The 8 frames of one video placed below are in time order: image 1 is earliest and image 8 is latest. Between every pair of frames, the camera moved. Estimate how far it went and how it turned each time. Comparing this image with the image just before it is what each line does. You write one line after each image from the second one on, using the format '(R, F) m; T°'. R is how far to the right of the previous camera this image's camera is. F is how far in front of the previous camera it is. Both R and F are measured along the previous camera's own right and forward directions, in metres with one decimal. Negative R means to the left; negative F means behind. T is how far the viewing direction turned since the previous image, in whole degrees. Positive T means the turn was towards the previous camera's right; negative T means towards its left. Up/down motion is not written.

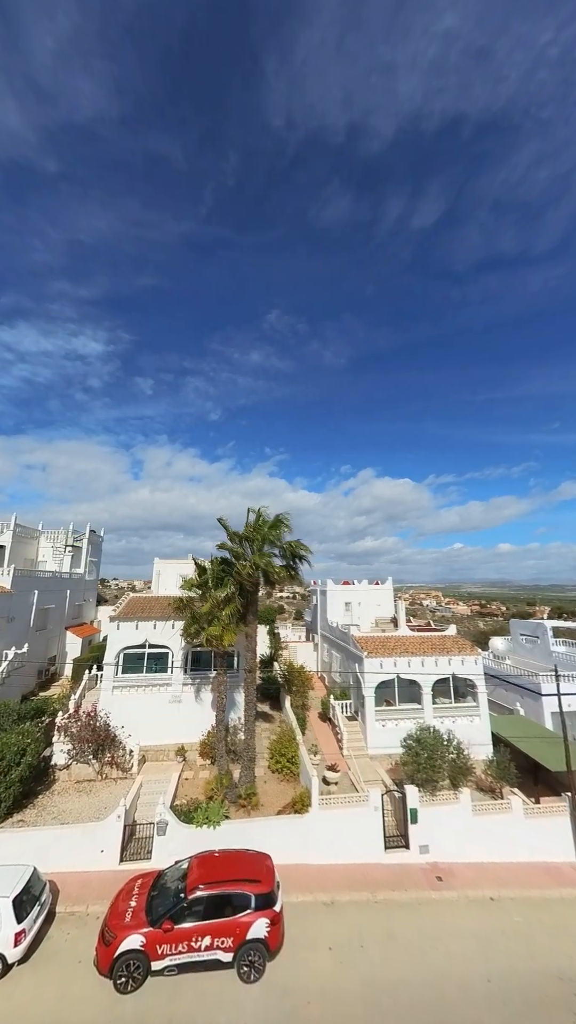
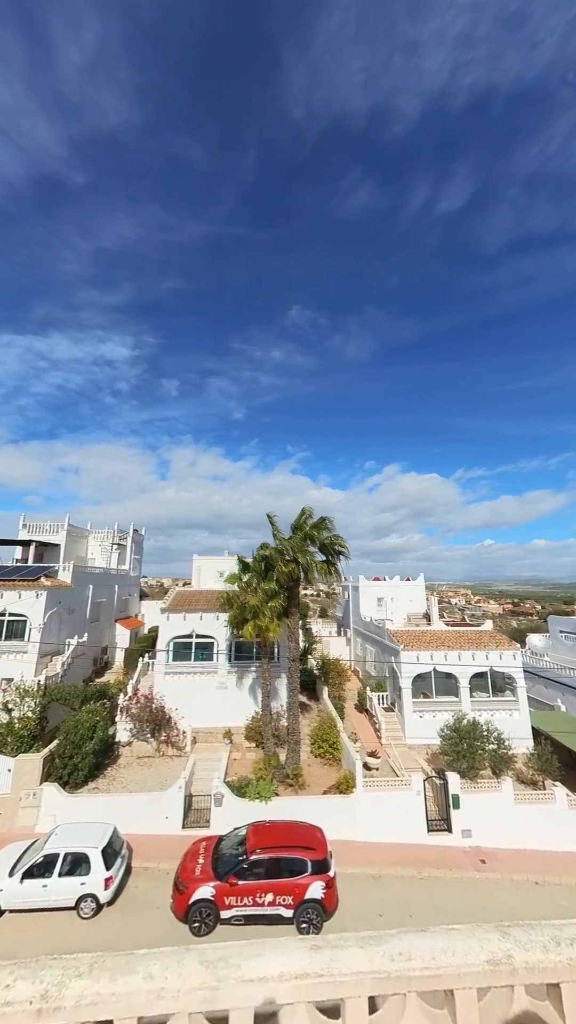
(-0.6, -0.8) m; -4°
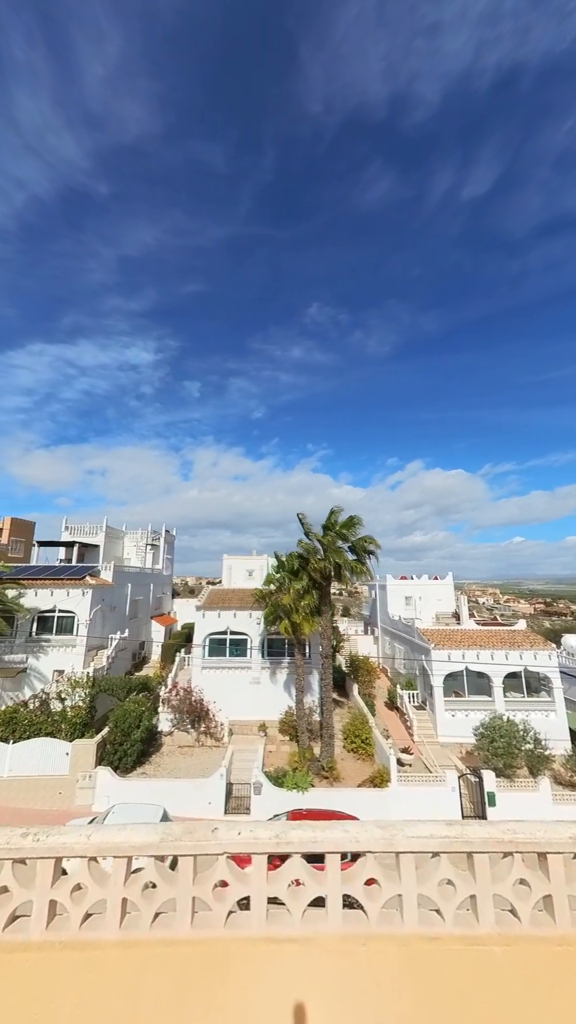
(-0.4, -0.4) m; -3°
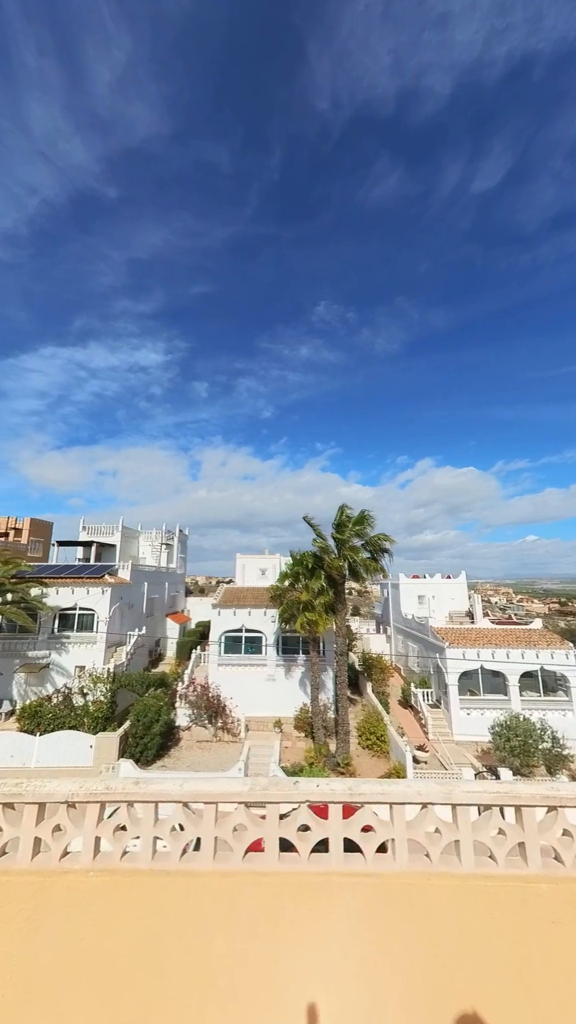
(-0.2, -0.2) m; -1°
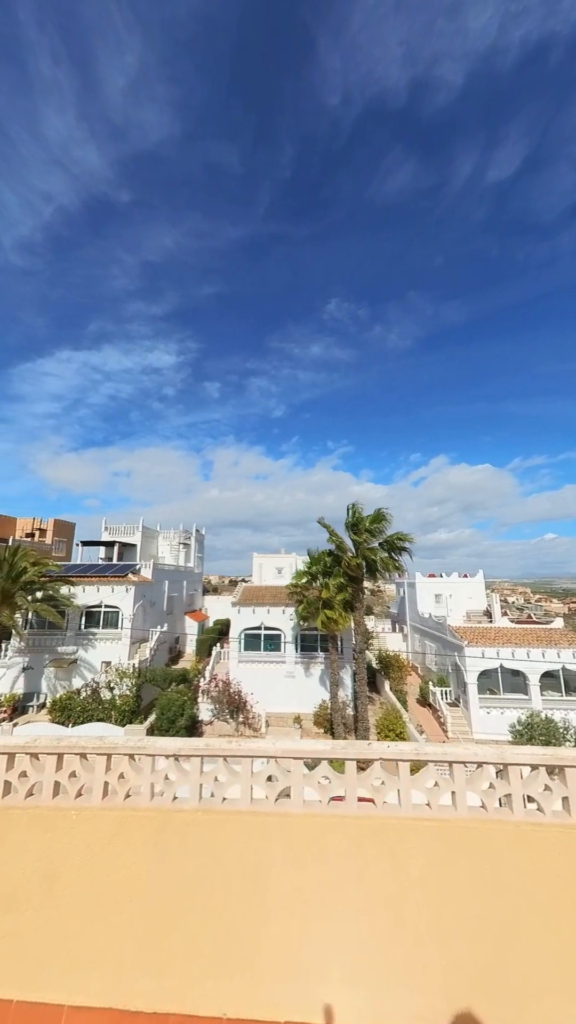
(-0.3, -0.3) m; -2°
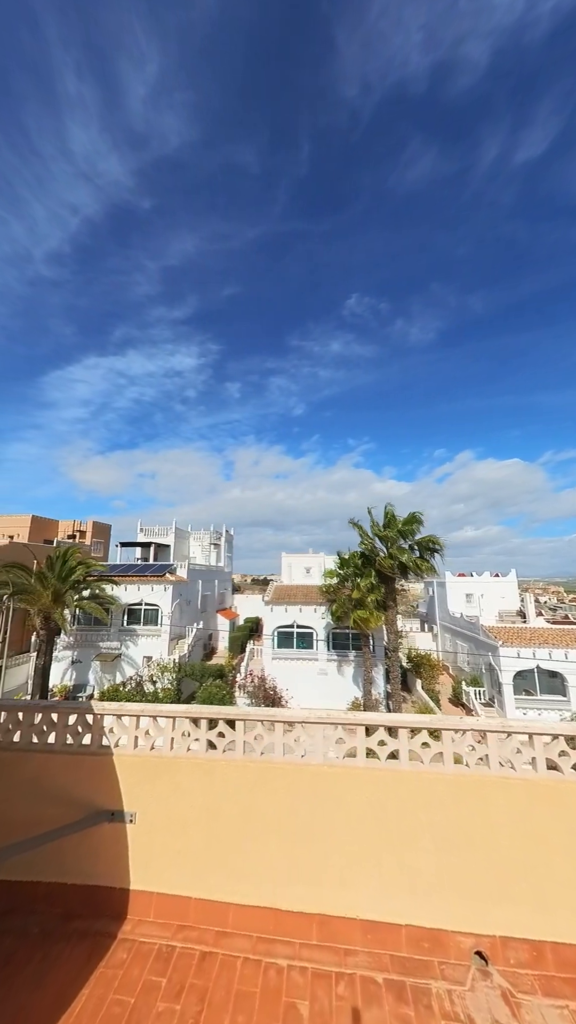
(-0.4, -0.4) m; -4°
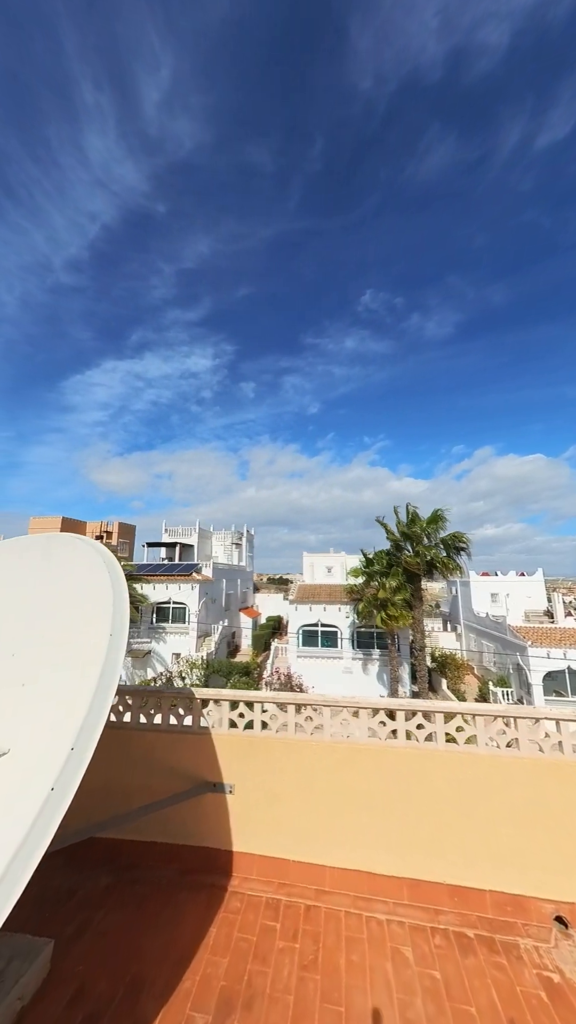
(-0.4, -0.2) m; -3°
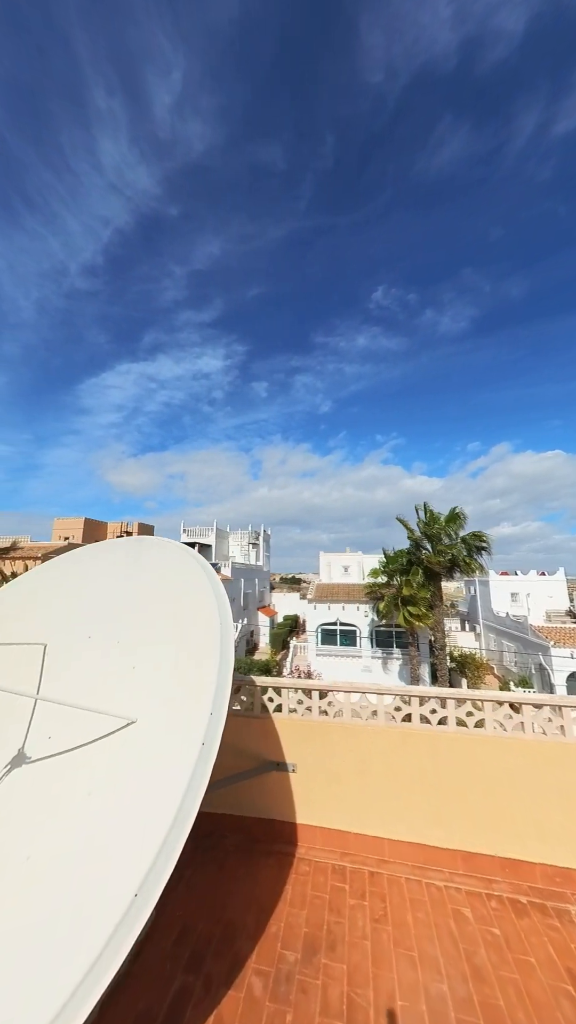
(-0.3, -0.2) m; -2°
